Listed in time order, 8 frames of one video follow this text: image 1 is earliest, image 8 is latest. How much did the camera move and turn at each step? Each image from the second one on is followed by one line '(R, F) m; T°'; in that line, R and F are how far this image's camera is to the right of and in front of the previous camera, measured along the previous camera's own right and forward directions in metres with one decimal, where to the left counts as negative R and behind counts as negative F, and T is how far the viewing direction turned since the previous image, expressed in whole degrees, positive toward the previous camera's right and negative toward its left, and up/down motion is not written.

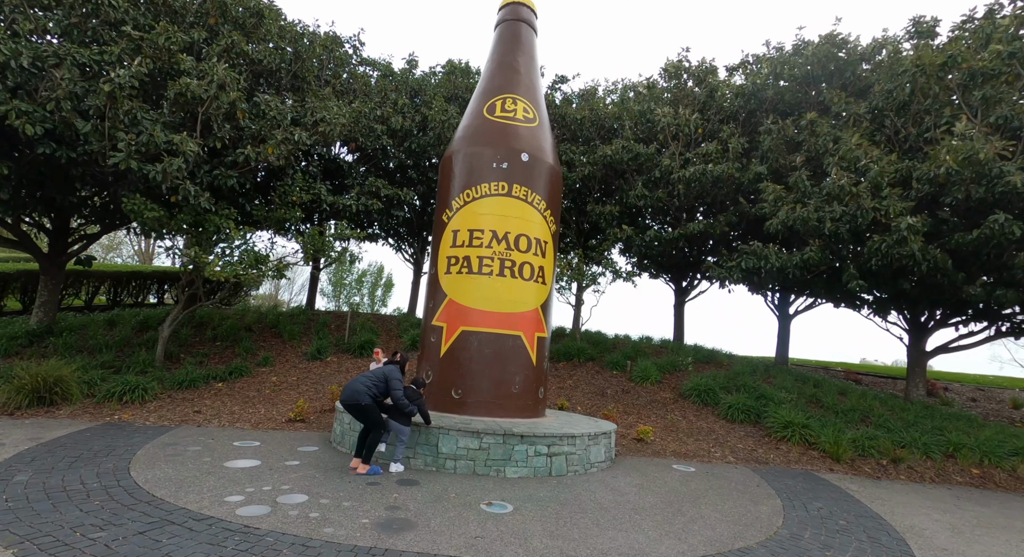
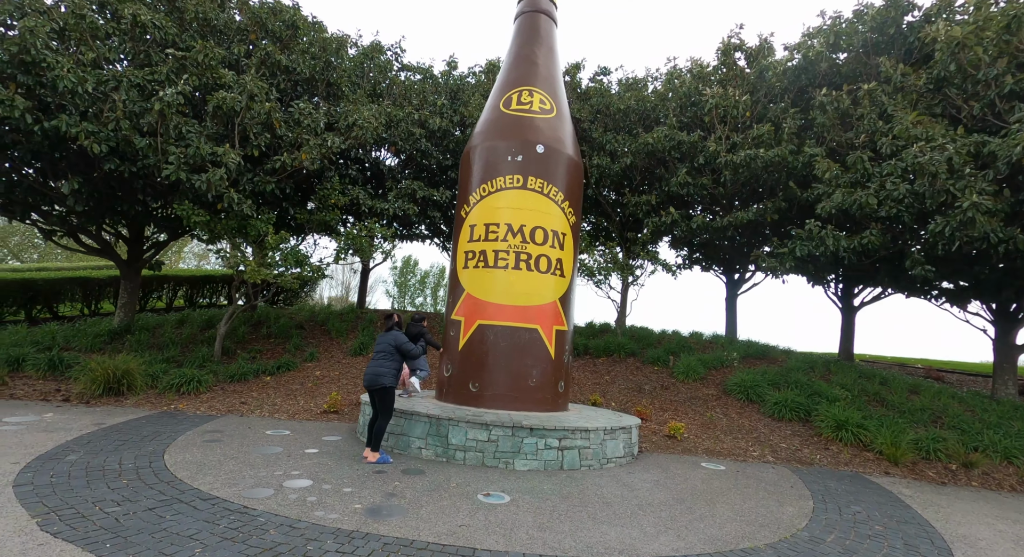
(+0.6, +0.1) m; -7°
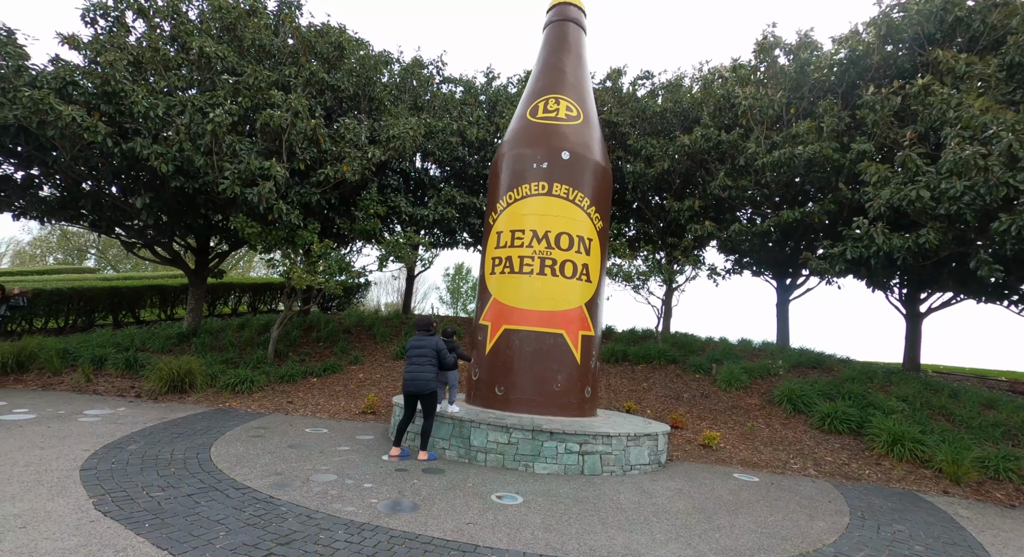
(+0.4, -0.1) m; -6°
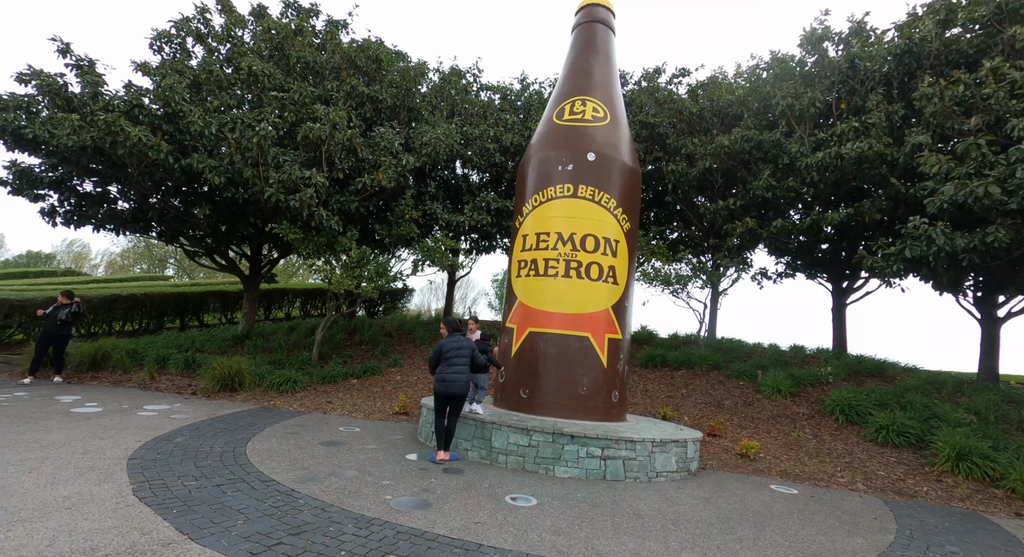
(+0.3, 0.0) m; -6°
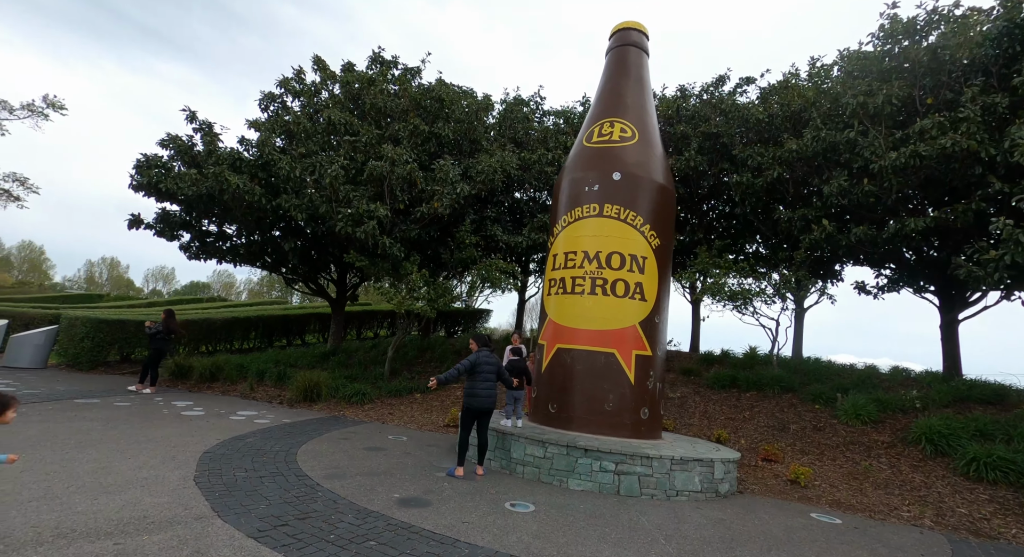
(+0.9, -0.2) m; -11°
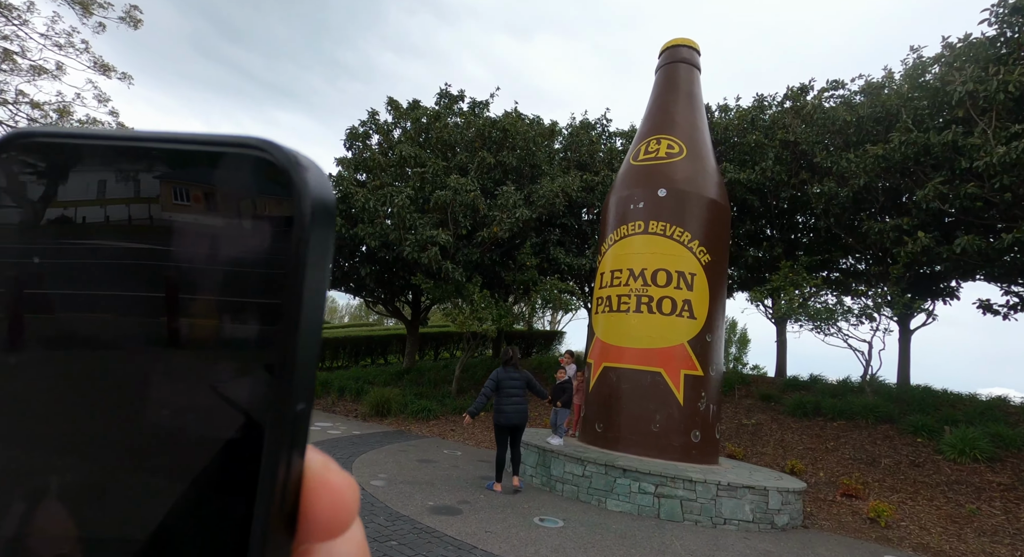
(+0.6, -0.1) m; -10°
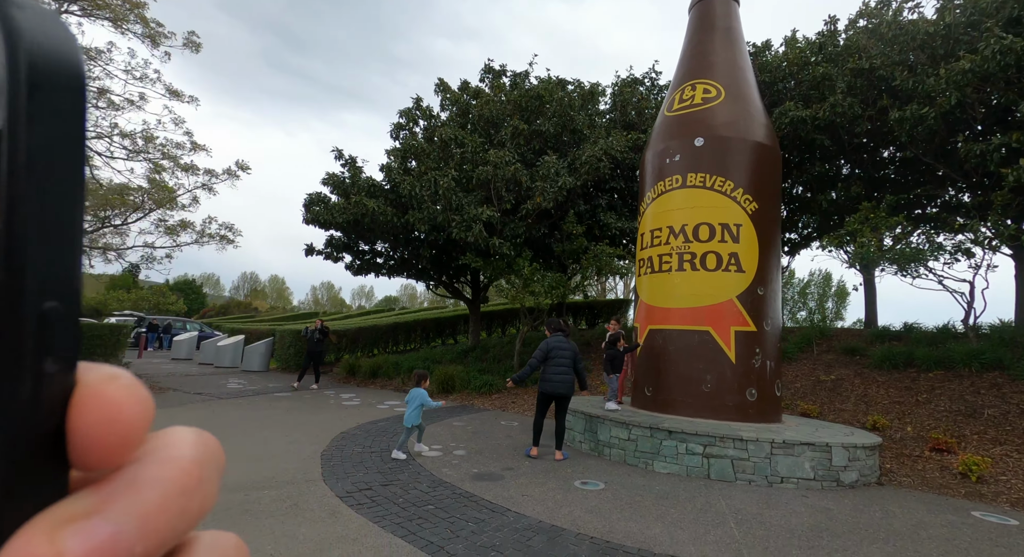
(+0.5, 0.0) m; -9°
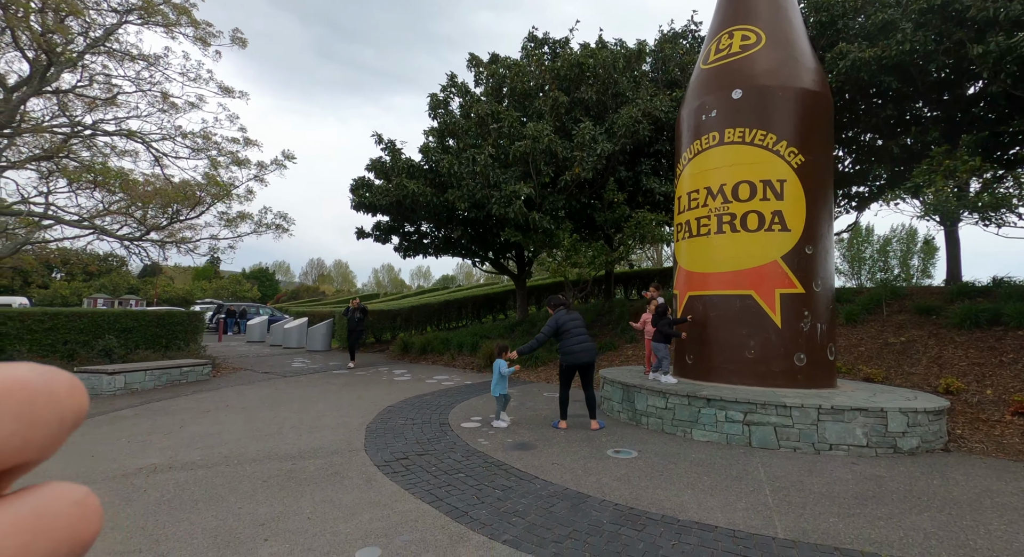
(+0.3, 0.0) m; -7°
